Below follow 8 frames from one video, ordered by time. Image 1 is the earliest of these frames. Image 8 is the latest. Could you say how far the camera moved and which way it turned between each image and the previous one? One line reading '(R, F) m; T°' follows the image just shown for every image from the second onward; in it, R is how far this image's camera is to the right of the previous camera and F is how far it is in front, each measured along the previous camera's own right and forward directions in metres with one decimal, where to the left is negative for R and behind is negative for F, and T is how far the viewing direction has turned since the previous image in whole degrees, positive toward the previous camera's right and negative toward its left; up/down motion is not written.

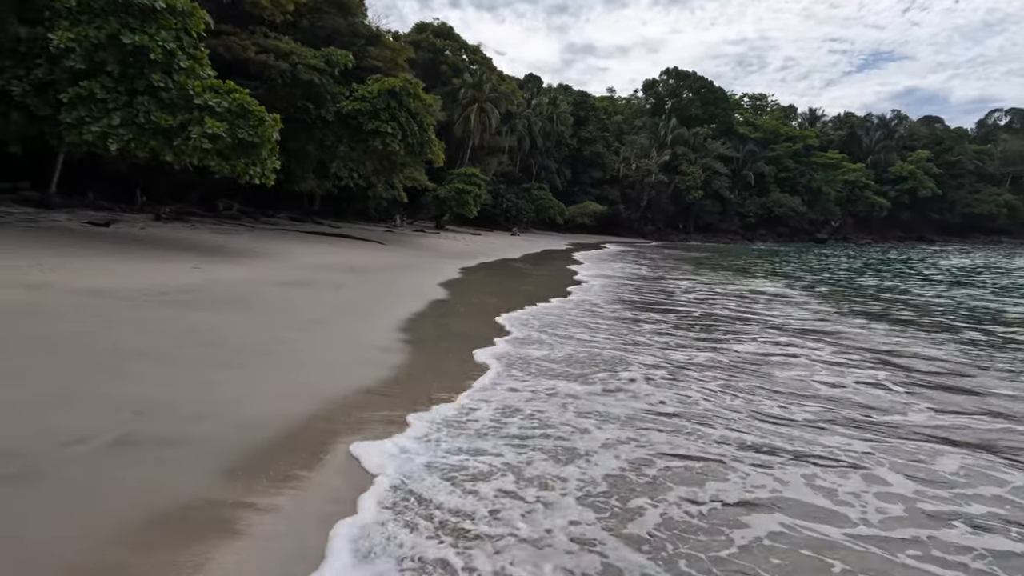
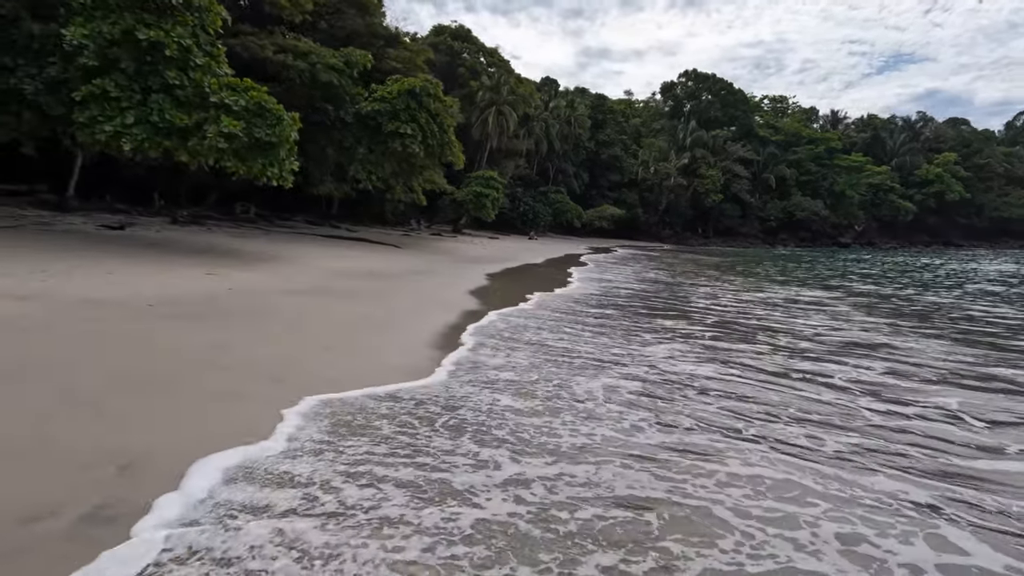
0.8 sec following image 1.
(-0.3, +0.7) m; -1°
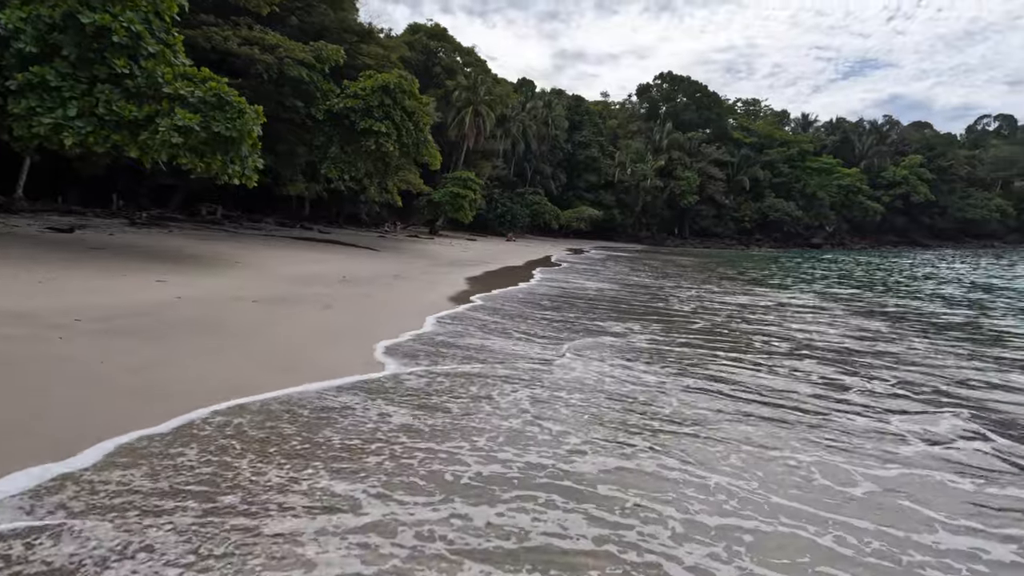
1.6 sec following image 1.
(-0.1, +0.7) m; +2°
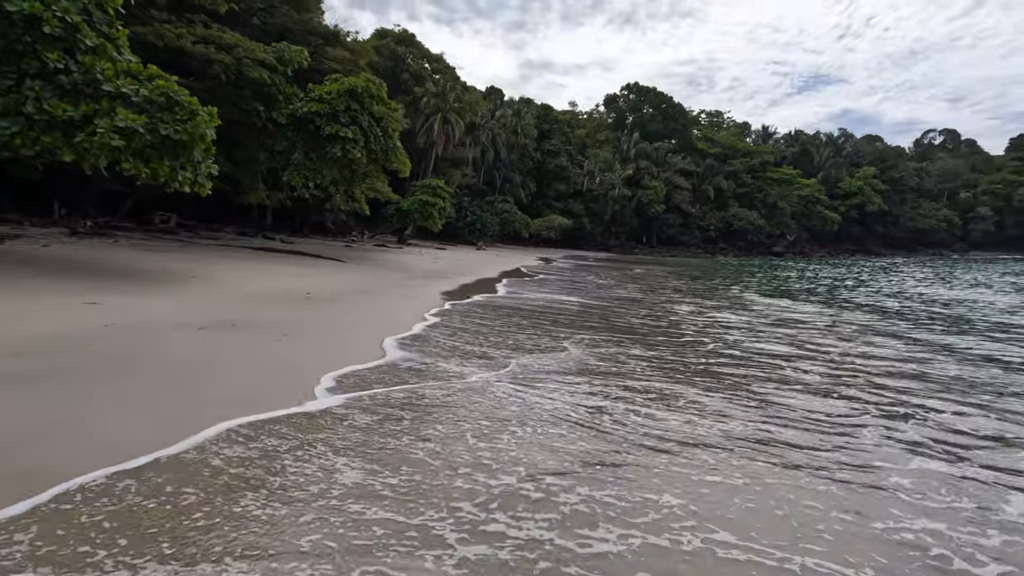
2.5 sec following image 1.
(-0.2, +0.7) m; +3°
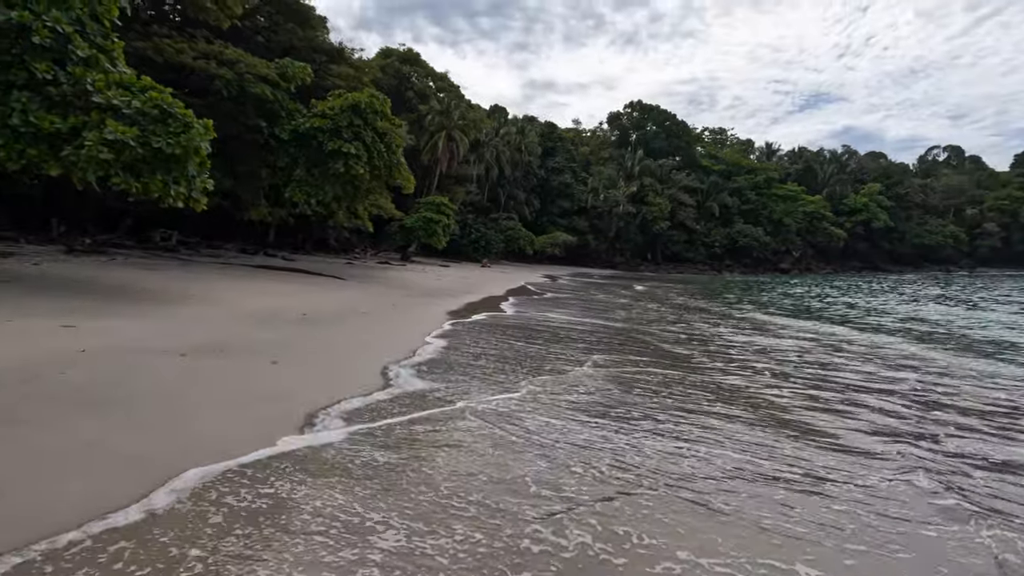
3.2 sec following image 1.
(-0.1, +0.6) m; 0°
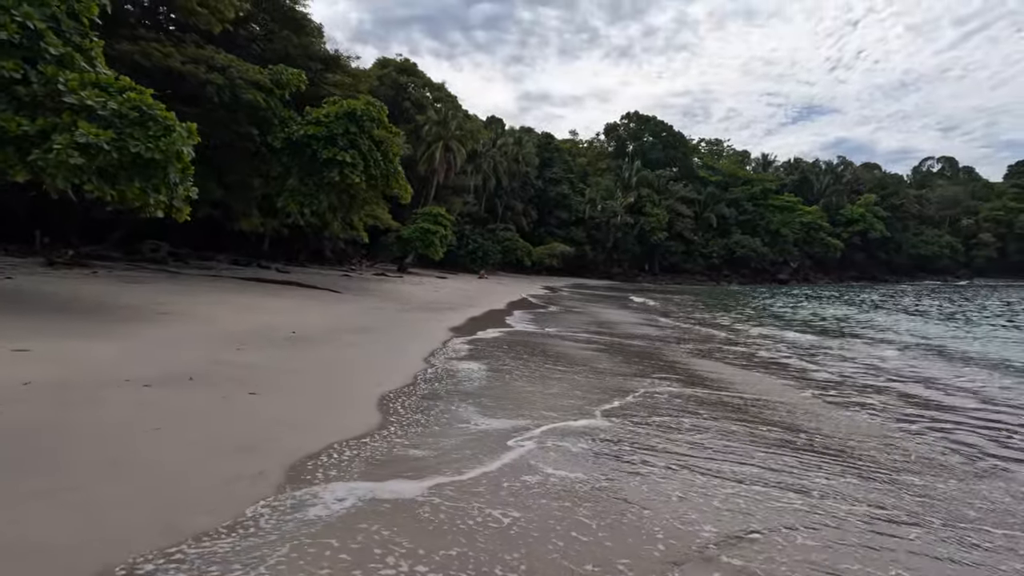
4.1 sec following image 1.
(-0.2, +0.7) m; 0°
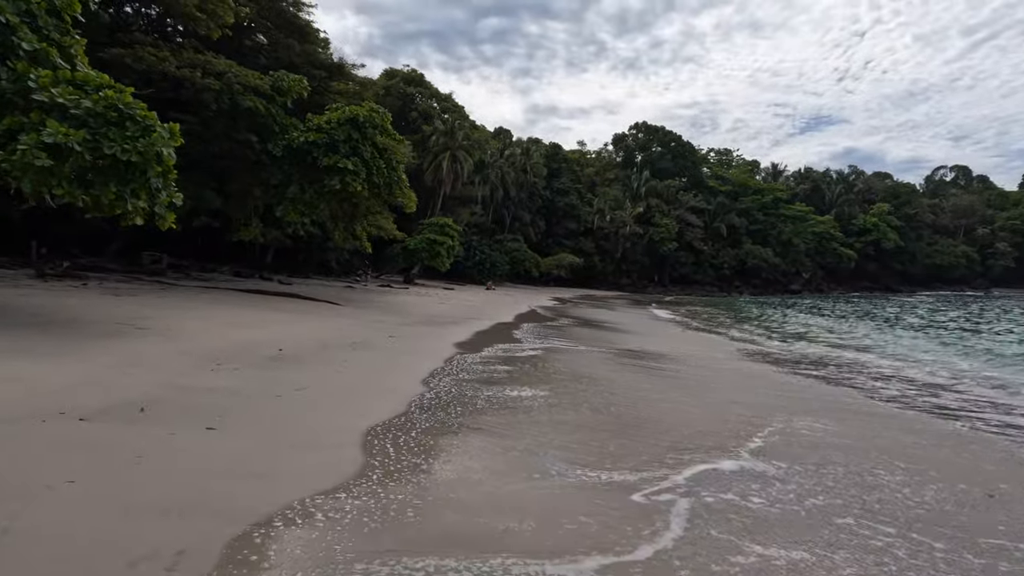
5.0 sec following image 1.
(0.0, +0.8) m; -1°
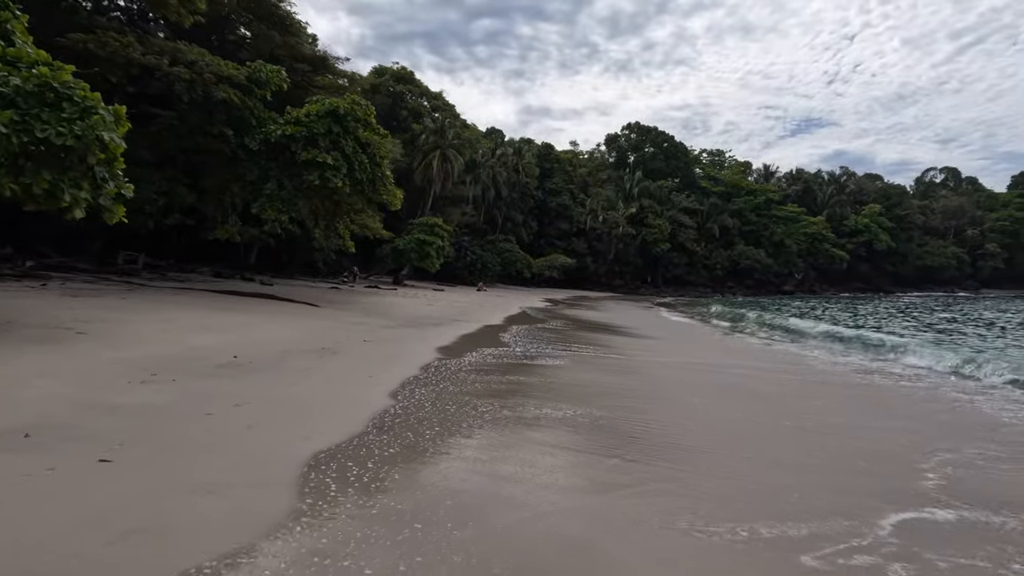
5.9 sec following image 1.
(+0.1, +0.8) m; +1°
